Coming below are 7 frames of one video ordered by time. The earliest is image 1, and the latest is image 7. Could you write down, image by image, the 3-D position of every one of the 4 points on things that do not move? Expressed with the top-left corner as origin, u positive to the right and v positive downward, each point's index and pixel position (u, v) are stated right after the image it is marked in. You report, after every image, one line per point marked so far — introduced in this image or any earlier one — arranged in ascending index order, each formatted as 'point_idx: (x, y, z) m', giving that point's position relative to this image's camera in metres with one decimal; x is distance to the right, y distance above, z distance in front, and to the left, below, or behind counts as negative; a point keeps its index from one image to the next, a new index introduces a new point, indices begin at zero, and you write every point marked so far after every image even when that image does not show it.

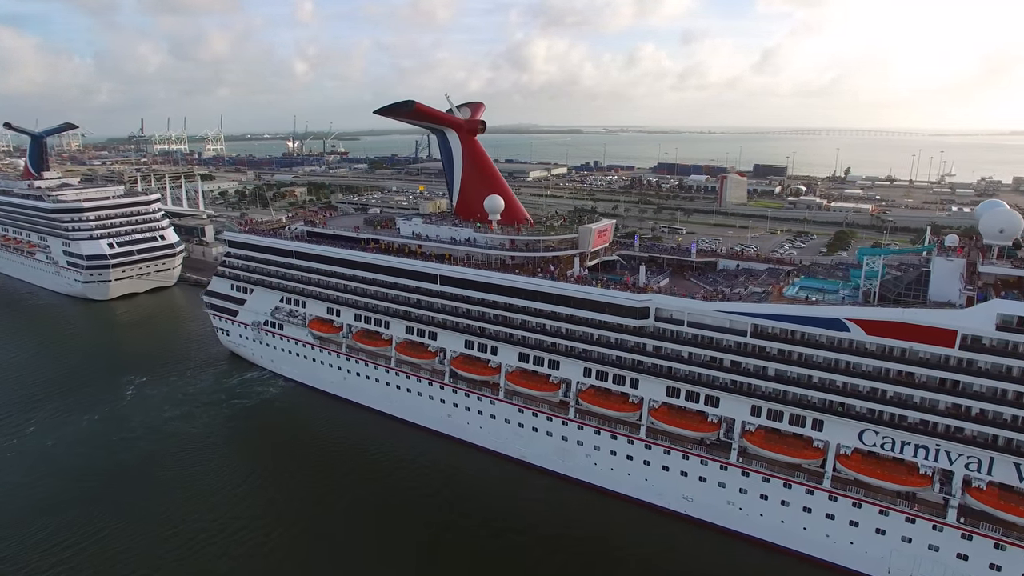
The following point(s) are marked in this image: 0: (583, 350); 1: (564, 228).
0: (+2.2, -1.9, +17.3) m
1: (+2.0, +2.1, +19.7) m
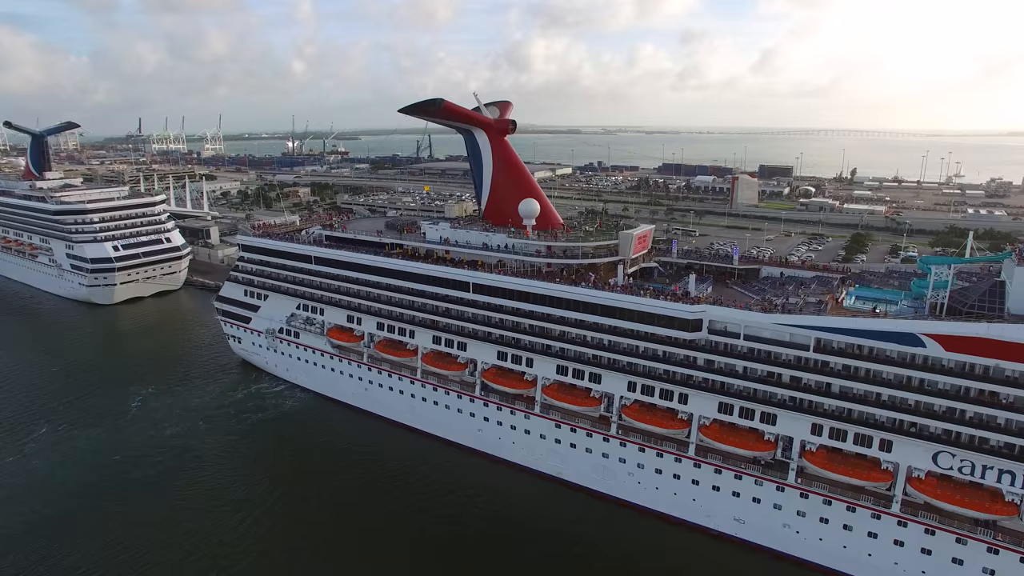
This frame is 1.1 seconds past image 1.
0: (+3.3, -2.2, +16.4) m
1: (+3.1, +1.8, +18.8) m
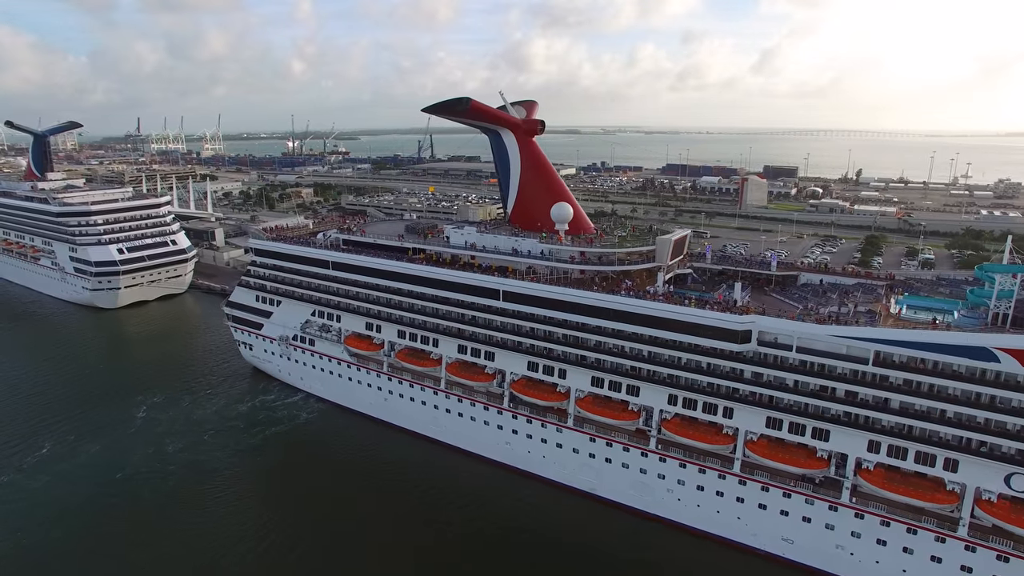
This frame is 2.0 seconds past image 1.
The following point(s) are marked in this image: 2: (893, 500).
0: (+4.3, -2.4, +15.7) m
1: (+4.0, +1.6, +18.1) m
2: (+8.9, -5.0, +13.2) m
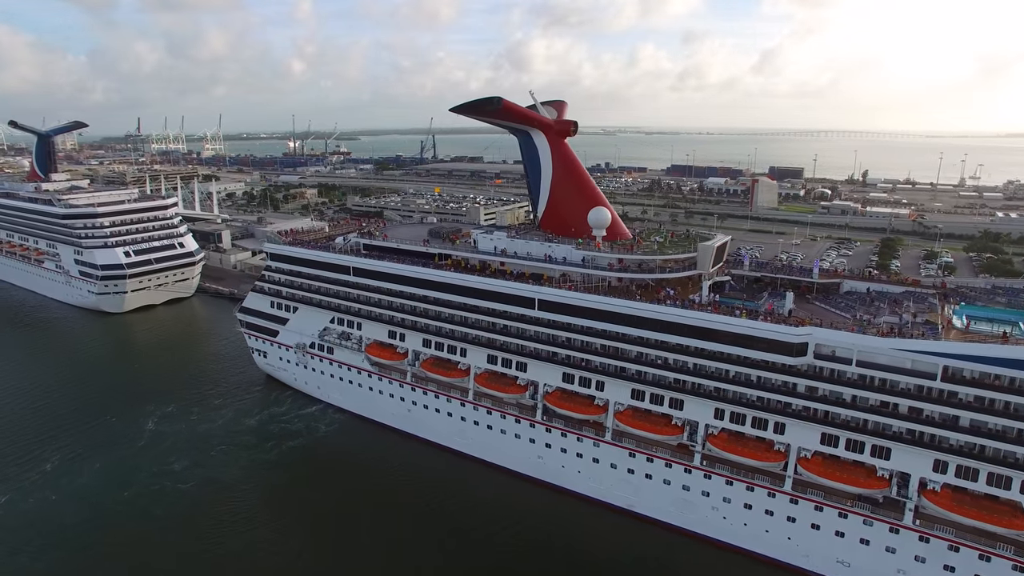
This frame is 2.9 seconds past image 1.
0: (+5.3, -2.7, +15.0) m
1: (+5.1, +1.3, +17.4) m
2: (+9.9, -5.2, +12.5) m
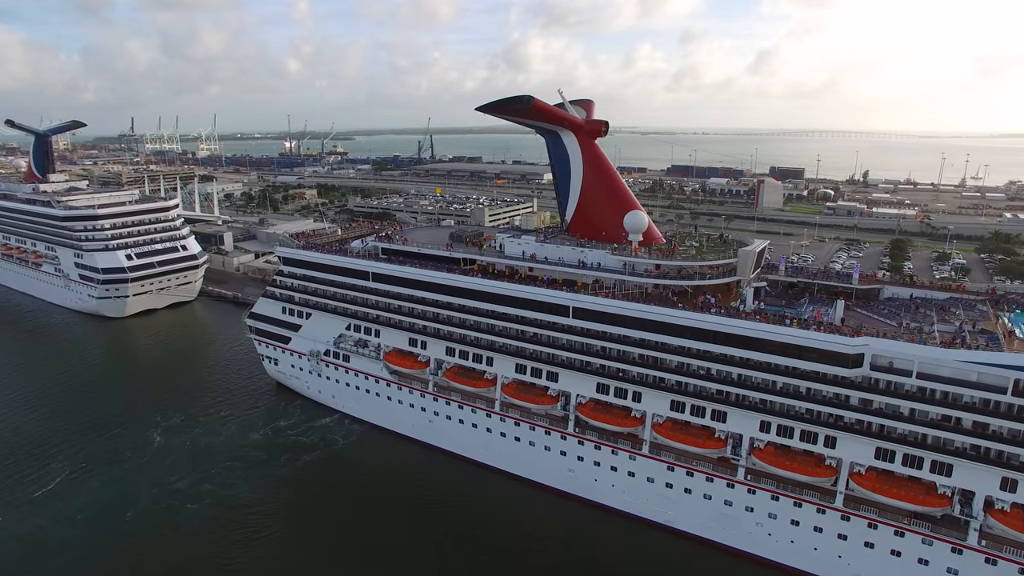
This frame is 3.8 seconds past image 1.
0: (+6.3, -2.9, +14.4) m
1: (+6.0, +1.1, +16.8) m
2: (+10.9, -5.4, +11.9) m
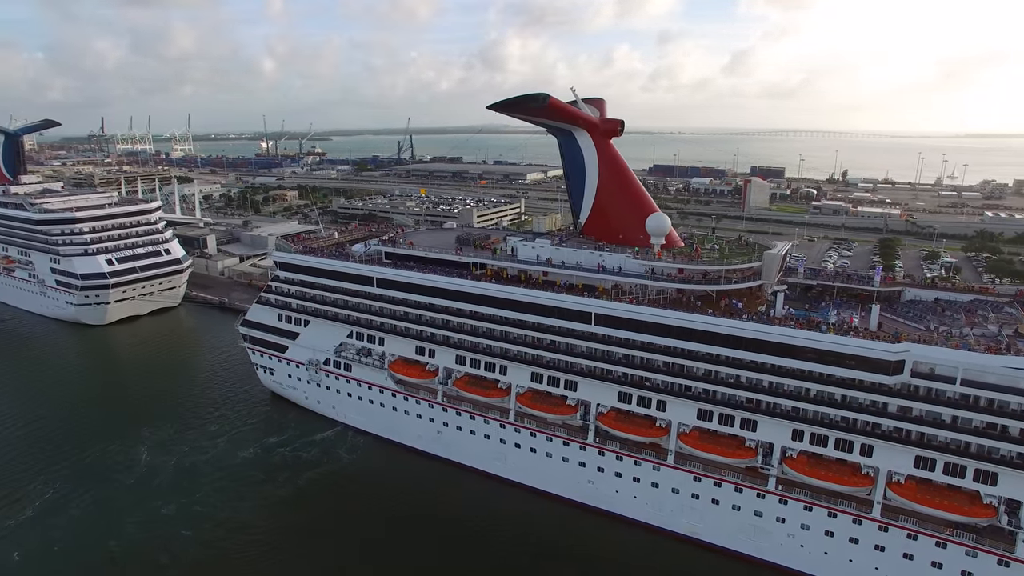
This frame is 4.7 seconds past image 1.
0: (+6.9, -3.0, +13.9) m
1: (+6.5, +1.0, +16.3) m
2: (+11.6, -5.5, +11.6) m
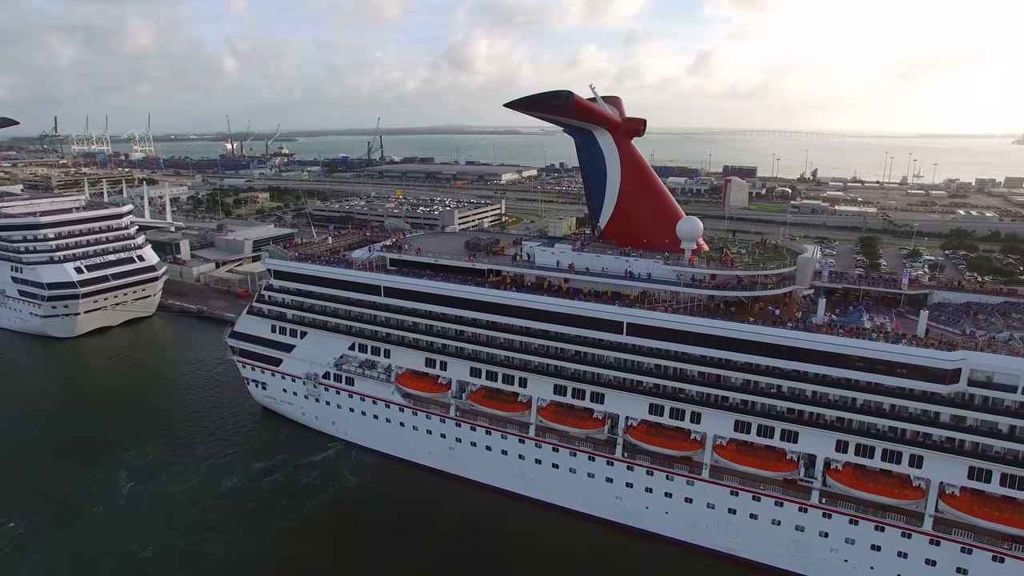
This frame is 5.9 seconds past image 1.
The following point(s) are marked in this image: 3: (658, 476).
0: (+7.7, -3.1, +13.4) m
1: (+7.1, +0.9, +15.7) m
2: (+12.6, -5.5, +11.3) m
3: (+4.0, -5.0, +14.9) m
